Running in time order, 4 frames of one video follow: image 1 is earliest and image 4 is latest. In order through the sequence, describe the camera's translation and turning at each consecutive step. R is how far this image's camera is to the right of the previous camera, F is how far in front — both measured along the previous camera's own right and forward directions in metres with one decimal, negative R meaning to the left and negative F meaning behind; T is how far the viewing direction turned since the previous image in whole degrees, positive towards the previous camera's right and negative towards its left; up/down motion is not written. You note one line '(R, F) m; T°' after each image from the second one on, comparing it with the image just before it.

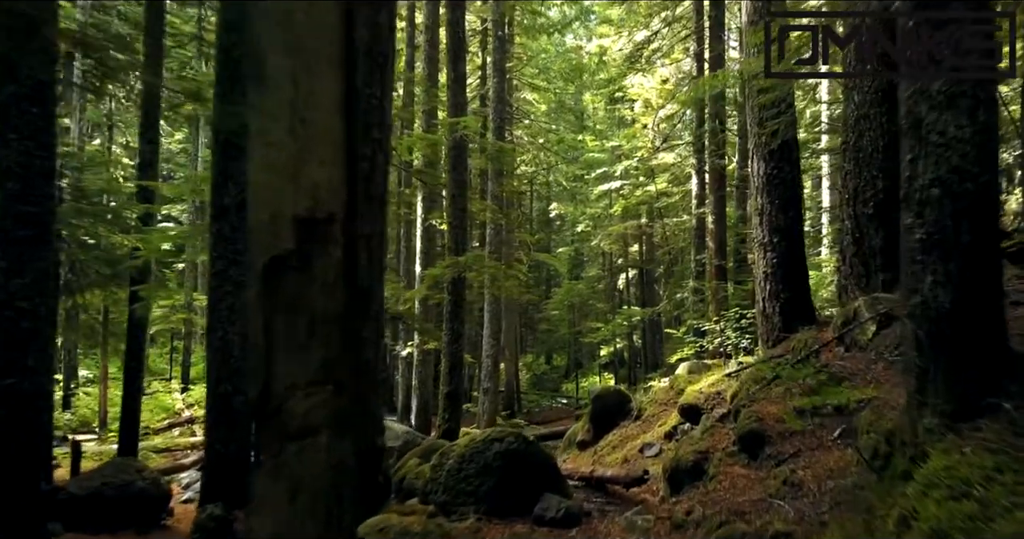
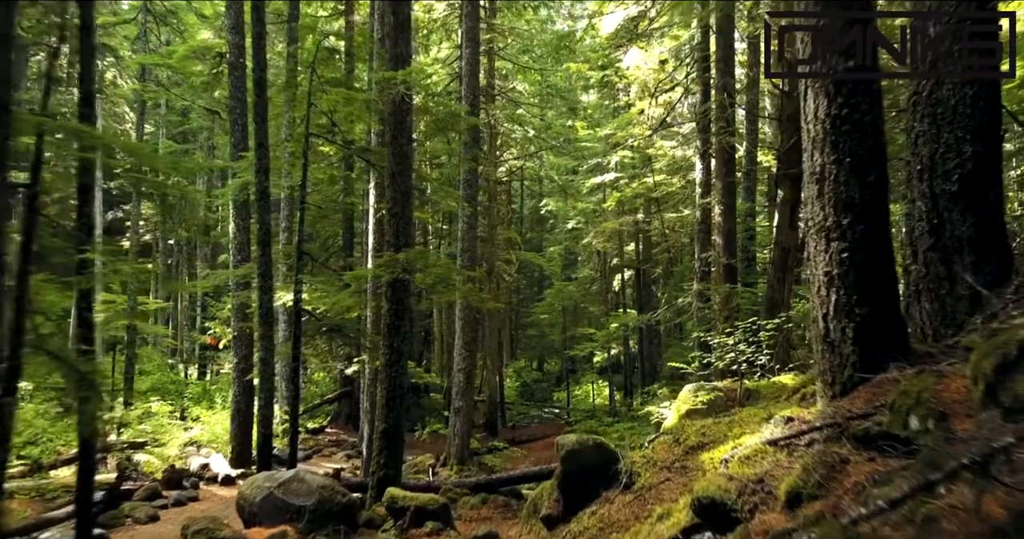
(+0.5, +2.5) m; 0°
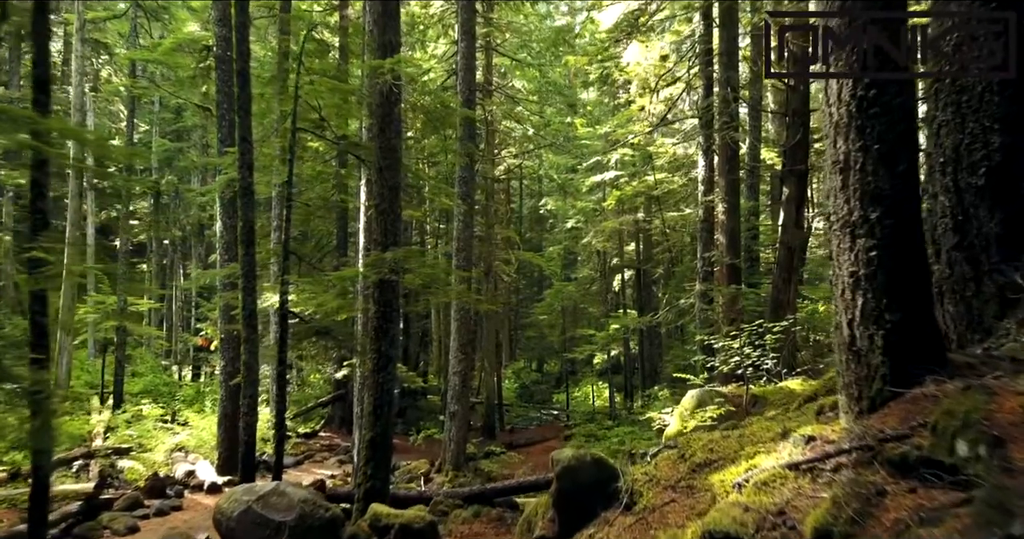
(+0.1, +0.5) m; 0°
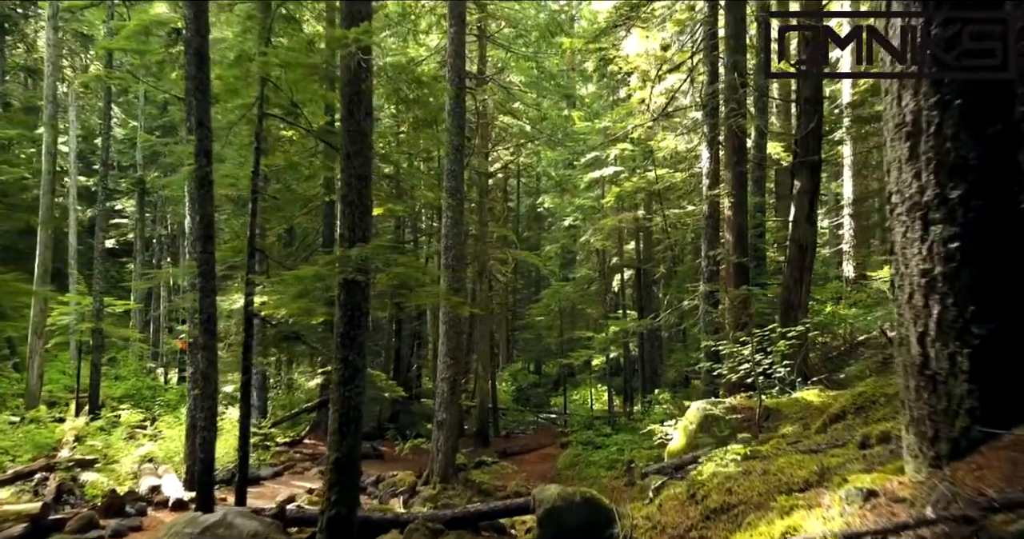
(+0.2, +0.9) m; 0°
